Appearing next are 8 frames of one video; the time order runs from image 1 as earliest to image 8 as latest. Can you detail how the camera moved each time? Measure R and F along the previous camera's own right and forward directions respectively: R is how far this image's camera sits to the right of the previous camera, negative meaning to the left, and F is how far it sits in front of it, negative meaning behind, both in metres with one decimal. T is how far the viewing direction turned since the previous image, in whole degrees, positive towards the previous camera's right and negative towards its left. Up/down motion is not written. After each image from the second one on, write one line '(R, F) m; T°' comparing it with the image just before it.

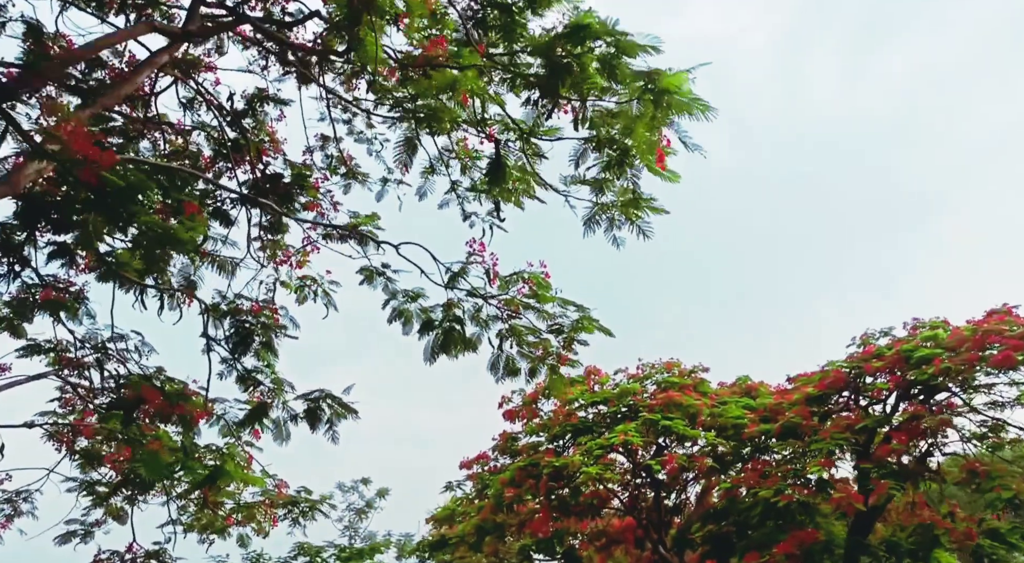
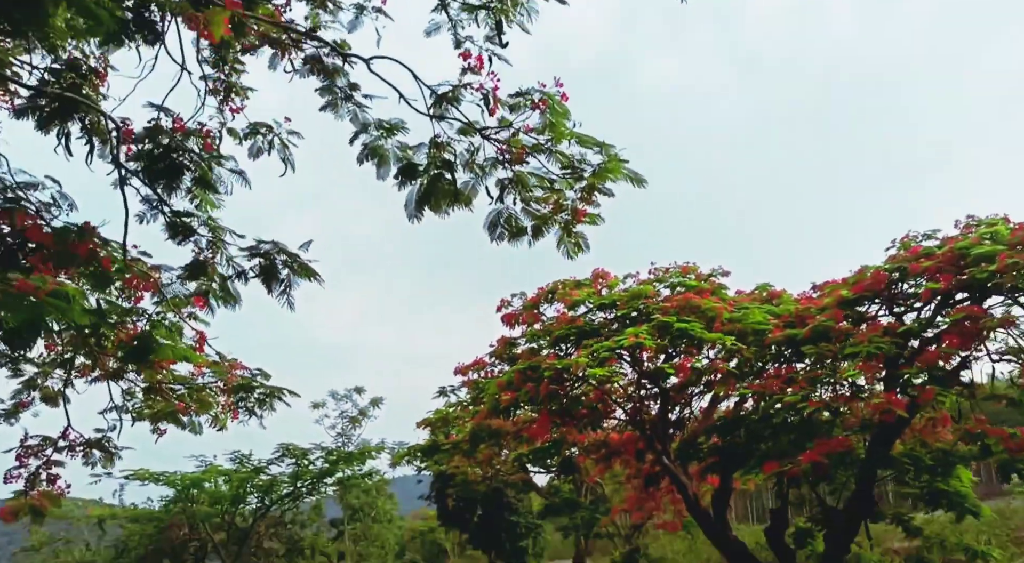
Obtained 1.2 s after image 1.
(0.0, +0.8) m; 0°
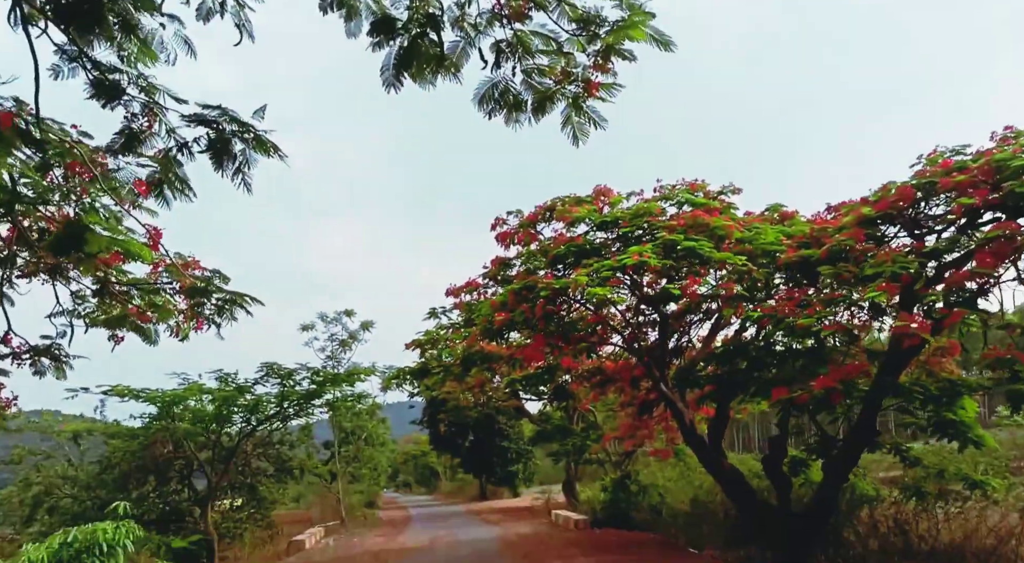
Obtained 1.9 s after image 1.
(0.0, +0.5) m; 0°
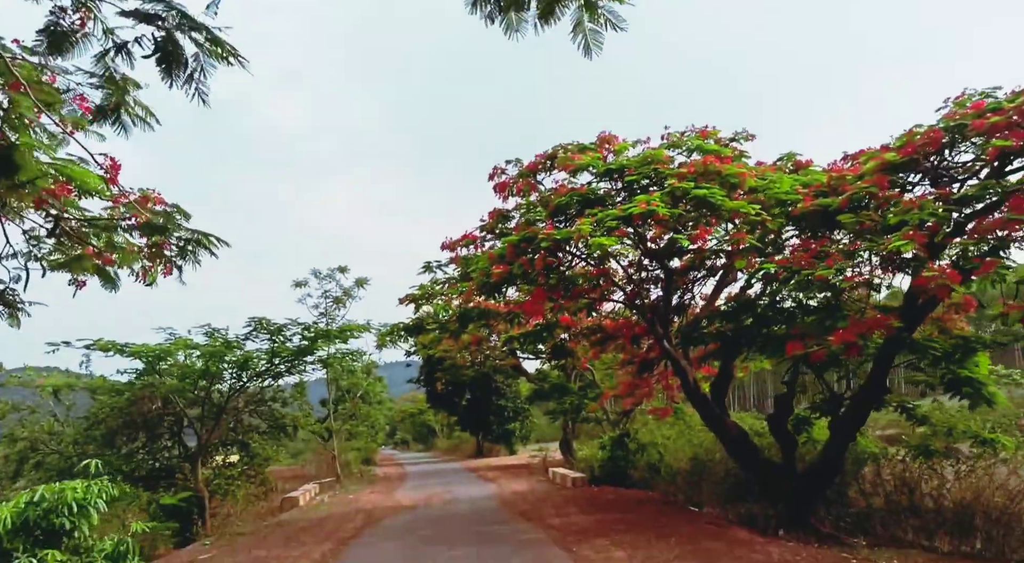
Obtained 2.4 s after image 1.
(0.0, +0.4) m; 0°
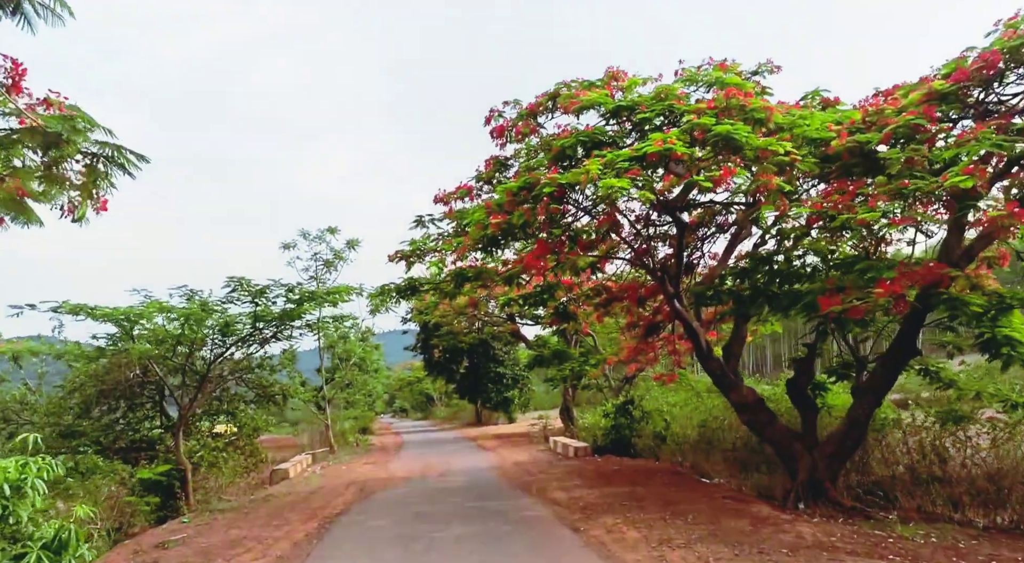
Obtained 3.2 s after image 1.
(0.0, +0.7) m; 0°
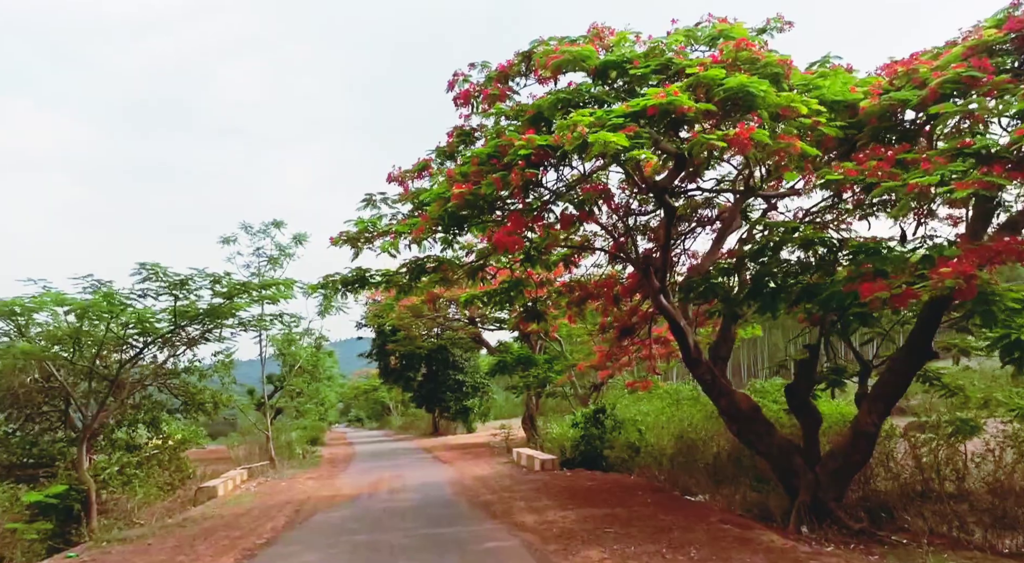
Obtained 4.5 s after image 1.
(0.0, +1.1) m; +3°
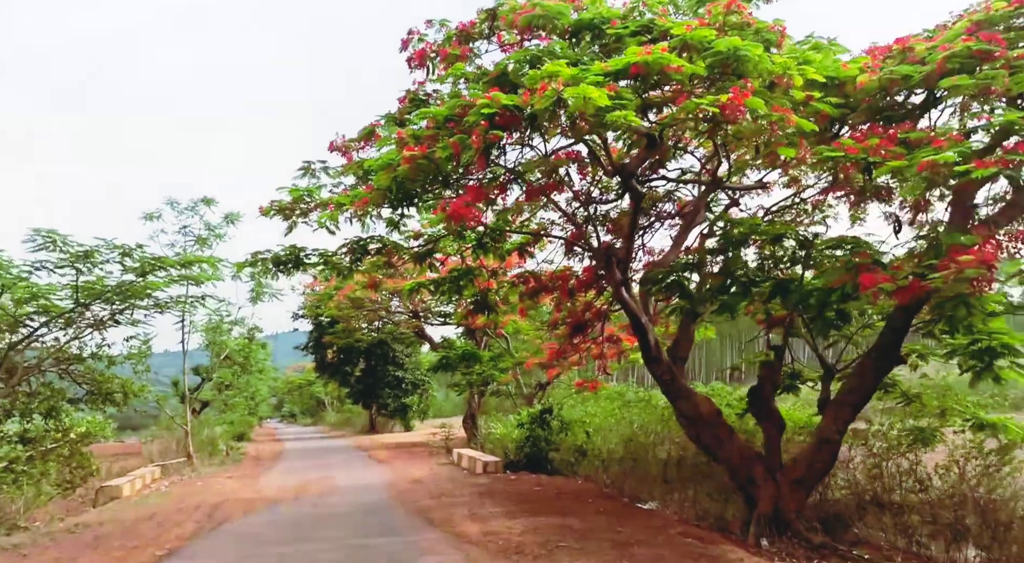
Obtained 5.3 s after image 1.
(-0.1, +0.7) m; +4°
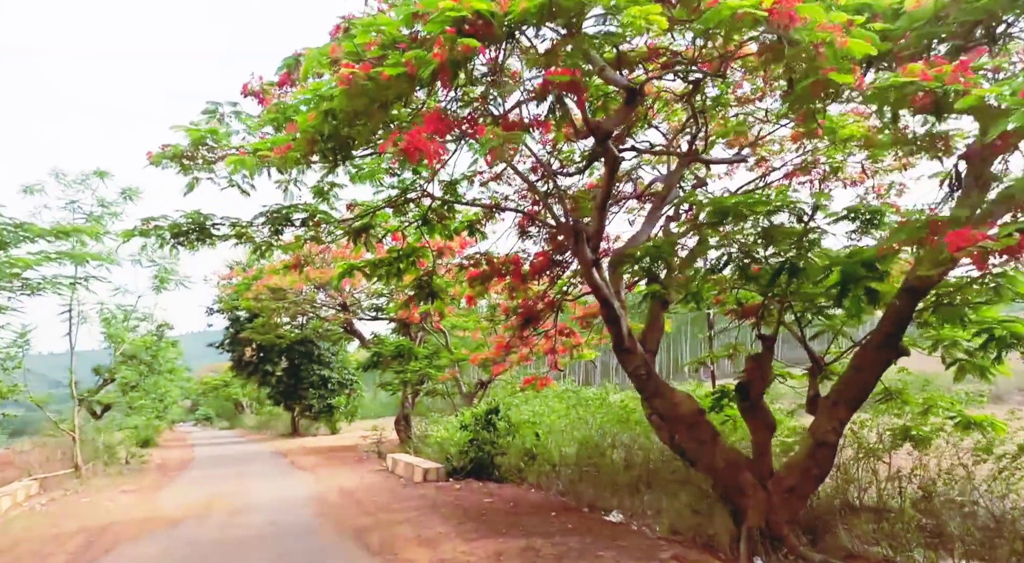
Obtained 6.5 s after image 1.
(-0.2, +1.1) m; +5°
